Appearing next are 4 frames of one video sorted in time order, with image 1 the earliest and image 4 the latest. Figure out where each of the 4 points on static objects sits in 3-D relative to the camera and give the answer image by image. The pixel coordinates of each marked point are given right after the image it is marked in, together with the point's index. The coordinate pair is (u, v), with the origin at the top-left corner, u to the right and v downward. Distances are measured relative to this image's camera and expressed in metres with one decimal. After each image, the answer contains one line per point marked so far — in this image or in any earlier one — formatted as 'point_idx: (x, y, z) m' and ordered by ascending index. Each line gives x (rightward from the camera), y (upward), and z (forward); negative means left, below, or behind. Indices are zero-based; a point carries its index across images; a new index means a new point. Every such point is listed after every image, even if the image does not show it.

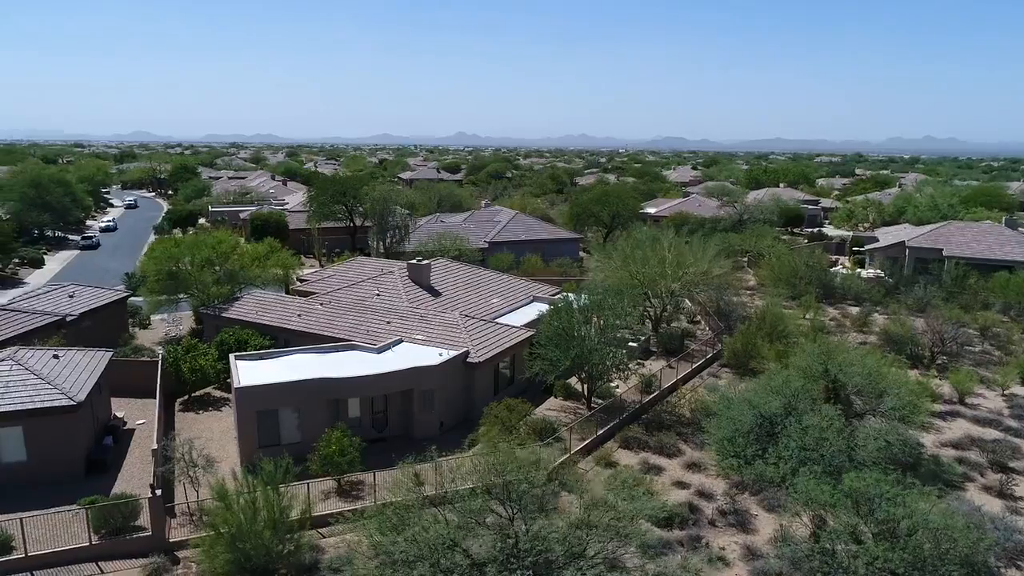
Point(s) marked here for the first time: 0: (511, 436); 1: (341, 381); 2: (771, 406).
0: (-0.1, -4.0, +18.9) m
1: (-4.7, -2.5, +19.4) m
2: (+7.0, -3.2, +19.3) m
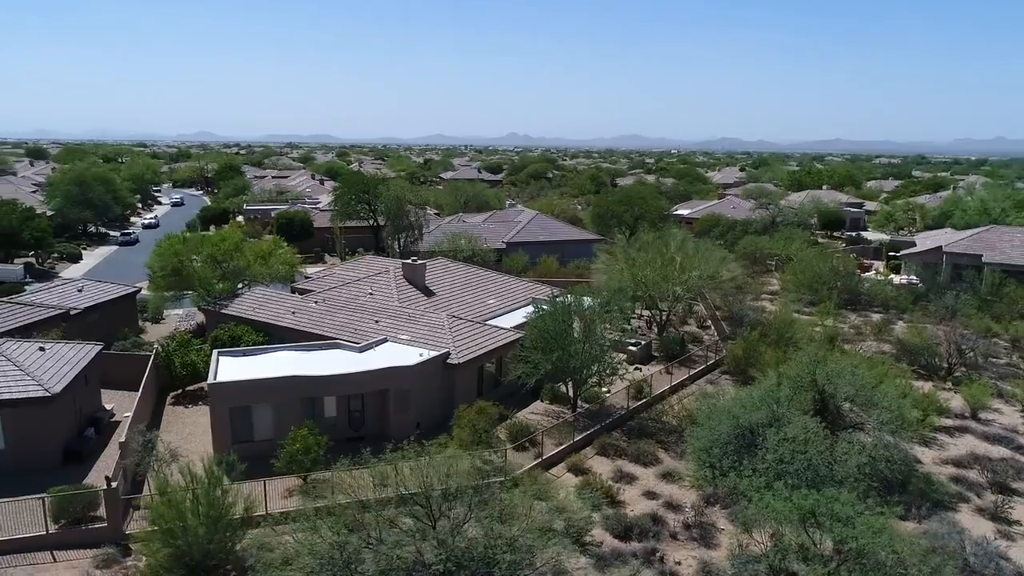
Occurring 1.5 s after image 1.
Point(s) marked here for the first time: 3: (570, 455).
0: (-0.9, -4.1, +18.6) m
1: (-5.4, -2.5, +19.5) m
2: (+6.2, -3.4, +18.5) m
3: (+1.6, -4.6, +19.8) m
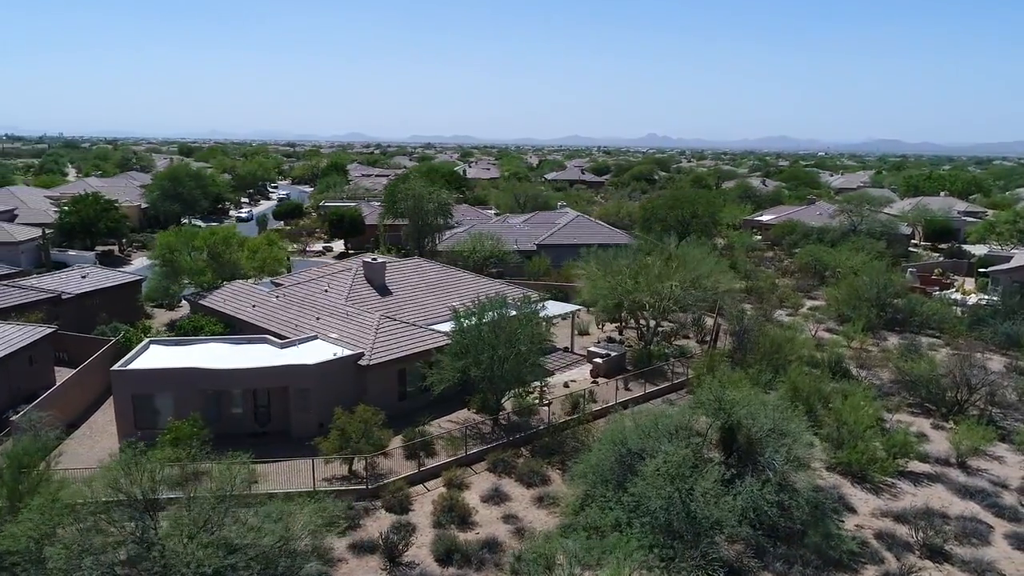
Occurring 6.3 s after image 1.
0: (-4.1, -4.1, +18.2) m
1: (-8.4, -2.3, +19.8) m
2: (+2.9, -3.7, +16.8) m
3: (-1.5, -4.8, +18.9) m
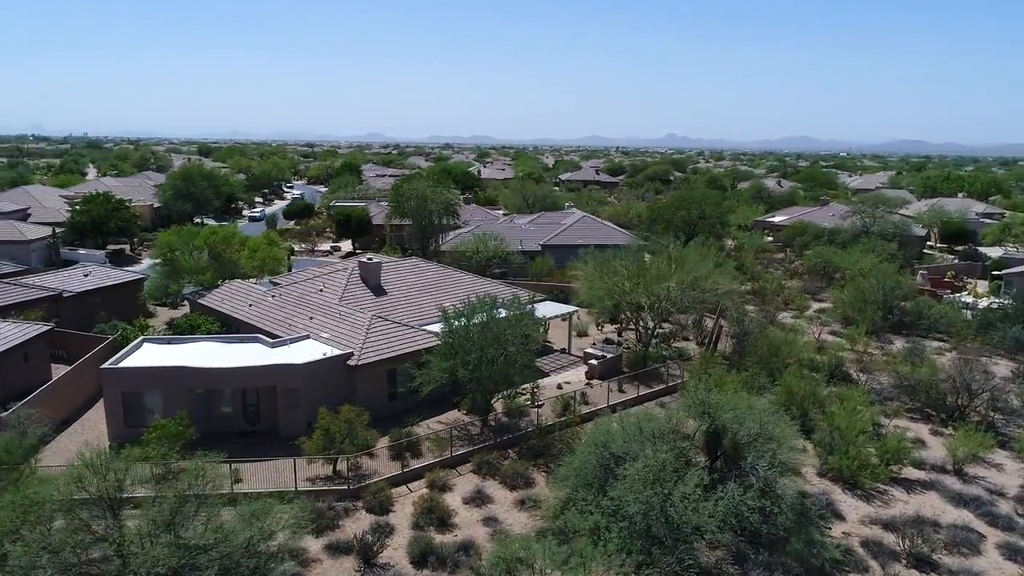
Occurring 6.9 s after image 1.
0: (-4.6, -4.1, +18.1) m
1: (-8.7, -2.3, +19.9) m
2: (+2.5, -3.7, +16.6) m
3: (-1.9, -4.8, +18.8) m
